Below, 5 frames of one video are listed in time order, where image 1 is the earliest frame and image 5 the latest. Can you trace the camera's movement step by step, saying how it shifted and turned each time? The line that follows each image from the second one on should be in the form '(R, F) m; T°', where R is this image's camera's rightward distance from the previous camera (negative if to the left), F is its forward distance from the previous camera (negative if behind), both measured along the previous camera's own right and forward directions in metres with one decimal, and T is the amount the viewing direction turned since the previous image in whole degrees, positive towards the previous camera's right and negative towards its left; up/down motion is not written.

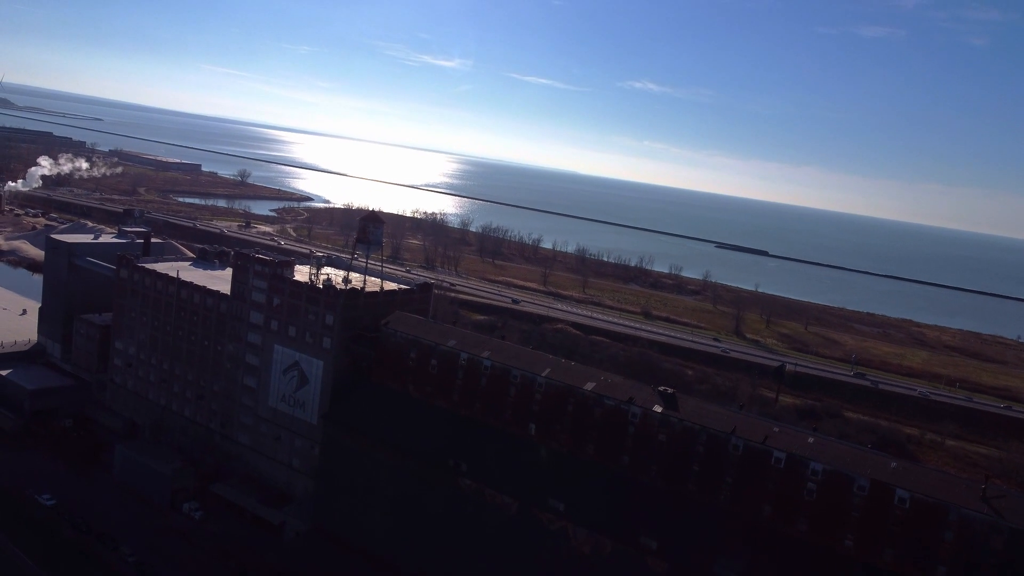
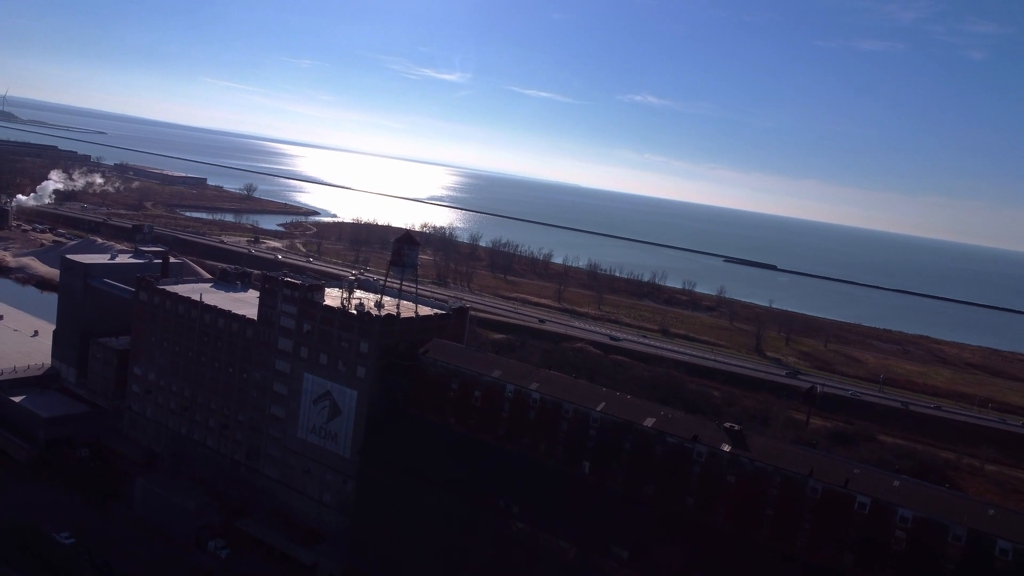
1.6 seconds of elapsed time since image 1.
(-1.0, +0.8) m; 0°
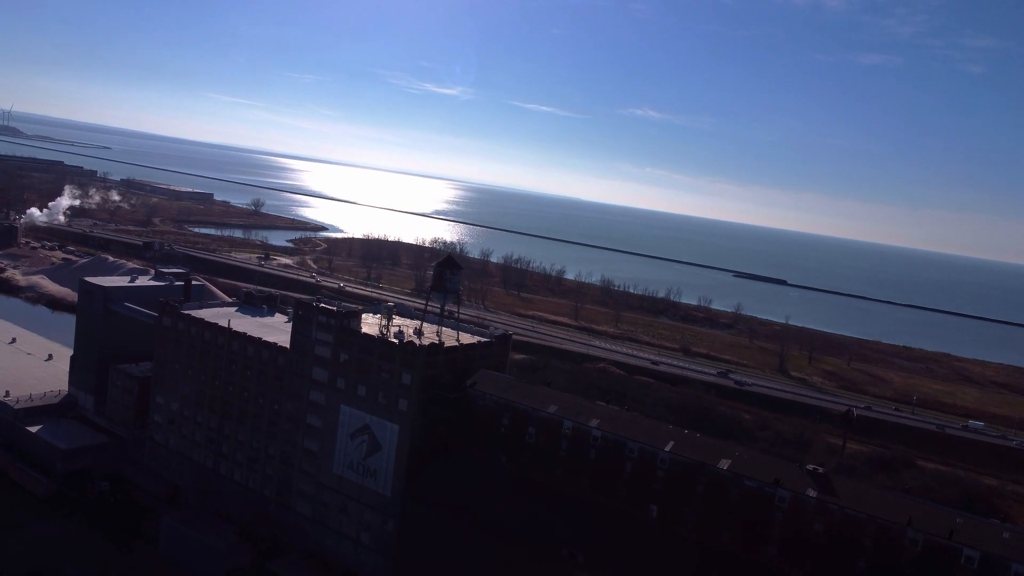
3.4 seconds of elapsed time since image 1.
(-1.1, +0.8) m; 0°
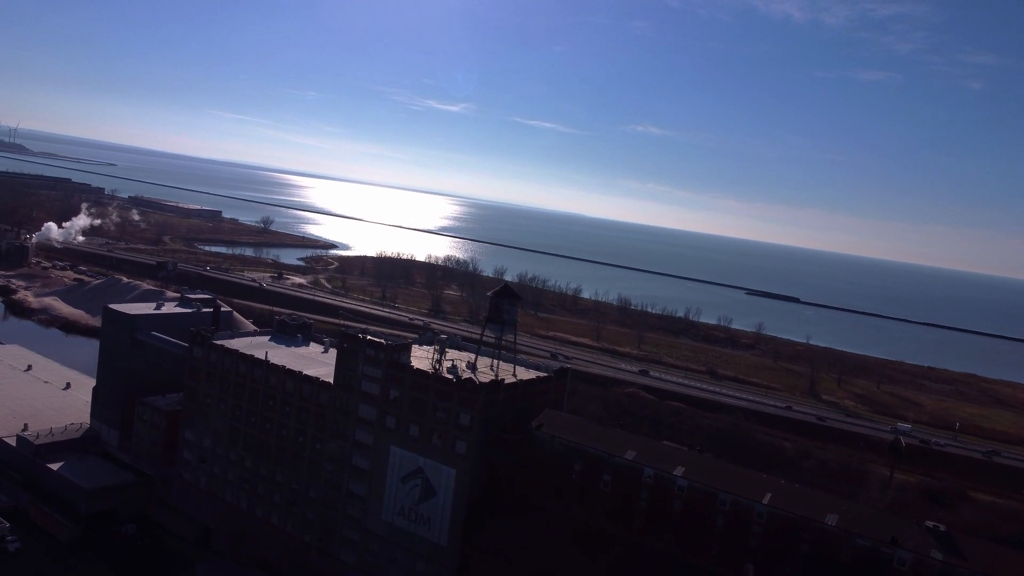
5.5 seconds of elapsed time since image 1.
(-1.3, +1.0) m; 0°
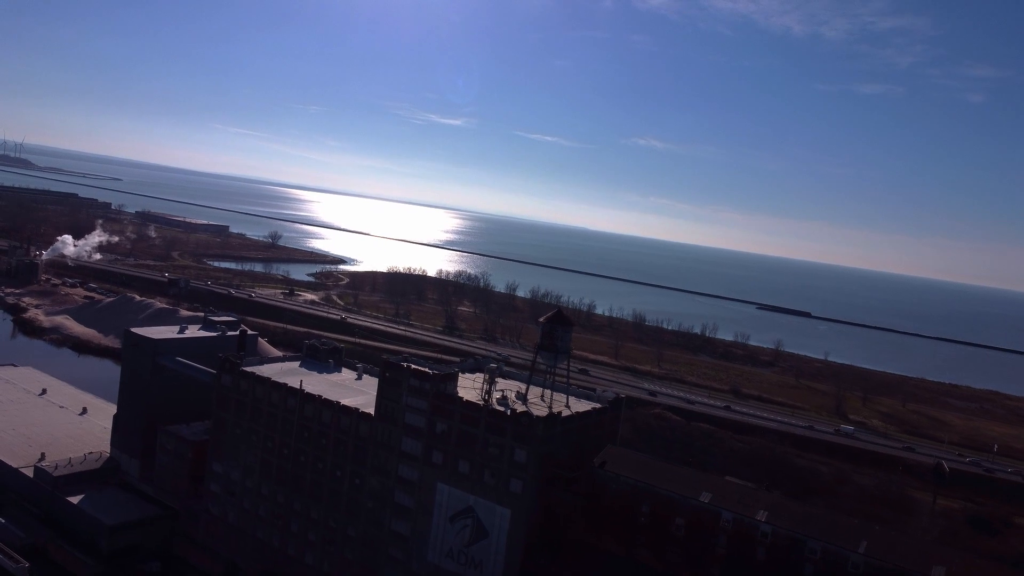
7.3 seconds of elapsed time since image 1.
(-1.1, +0.8) m; 0°
